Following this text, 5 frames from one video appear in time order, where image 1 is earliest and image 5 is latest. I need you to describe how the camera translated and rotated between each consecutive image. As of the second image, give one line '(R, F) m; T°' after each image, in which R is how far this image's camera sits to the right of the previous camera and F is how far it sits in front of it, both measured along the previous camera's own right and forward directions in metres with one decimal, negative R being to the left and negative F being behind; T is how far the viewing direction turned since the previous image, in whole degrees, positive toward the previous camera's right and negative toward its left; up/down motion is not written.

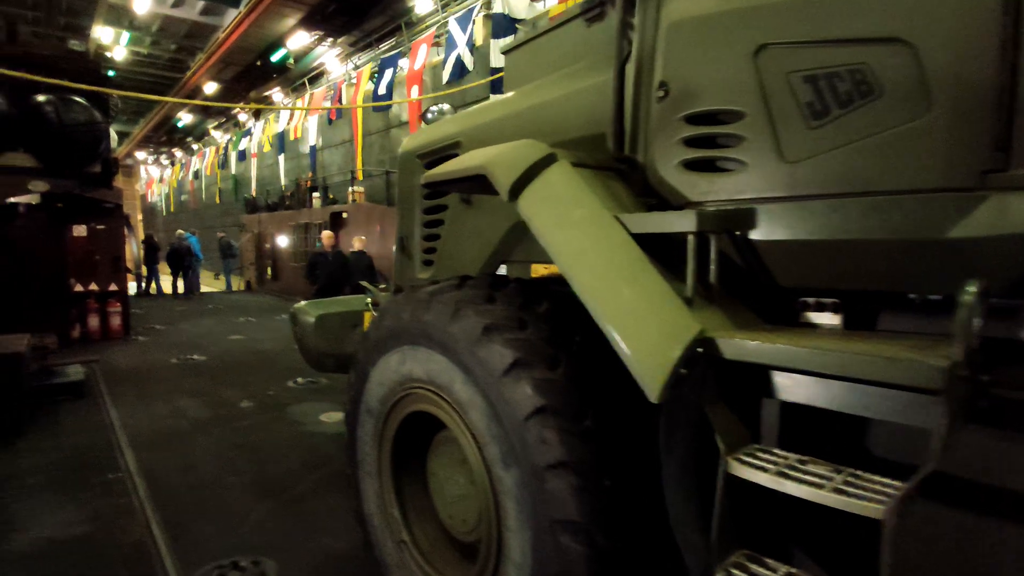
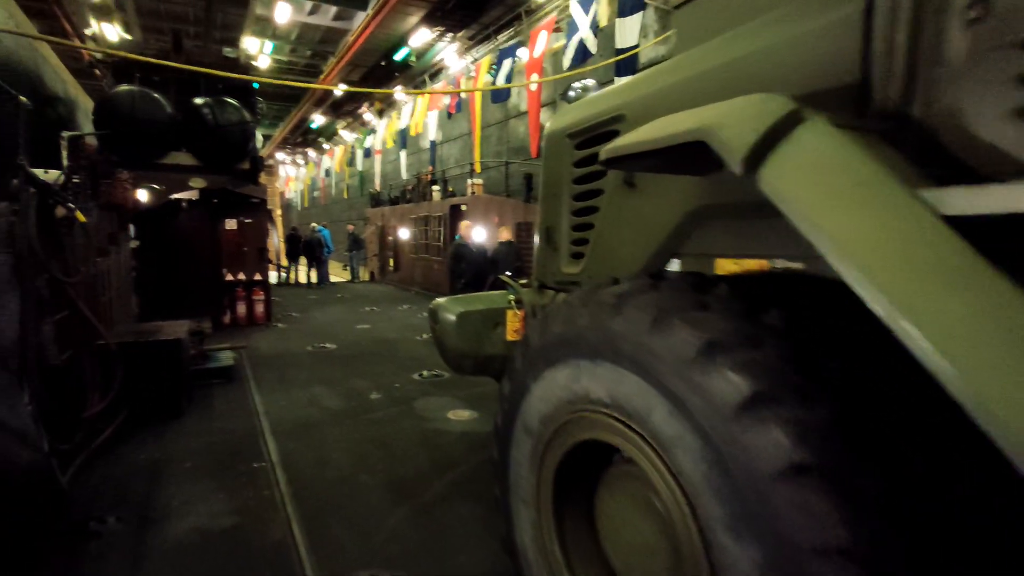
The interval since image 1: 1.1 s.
(-0.3, +0.3) m; -11°
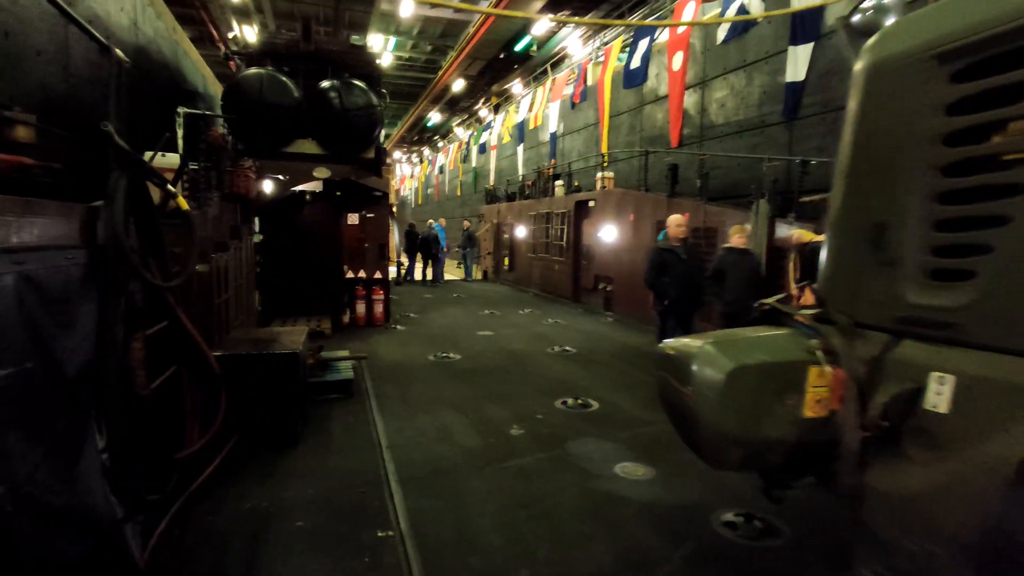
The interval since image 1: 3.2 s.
(-0.6, +1.0) m; -10°
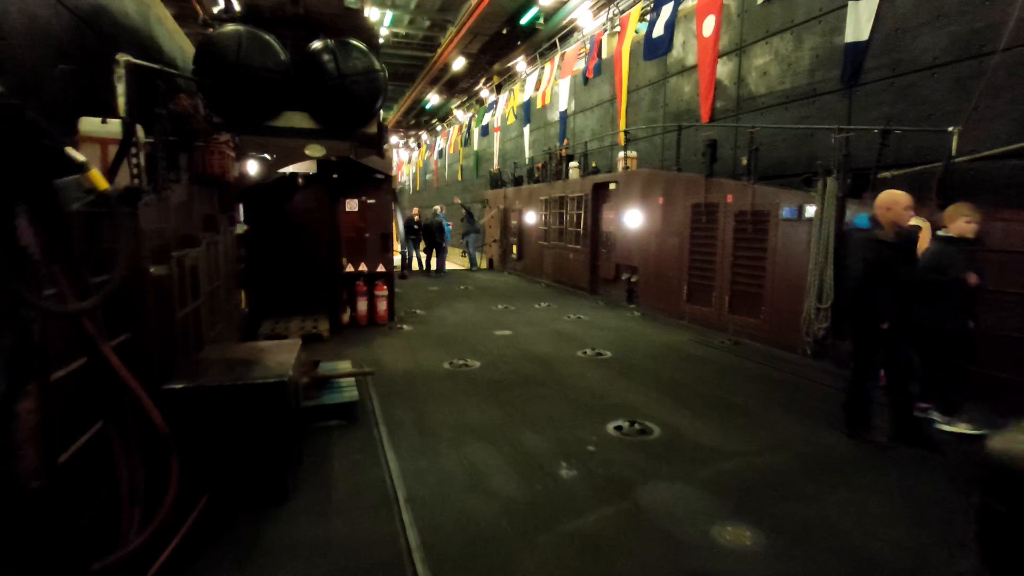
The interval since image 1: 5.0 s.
(-0.3, +0.9) m; 0°
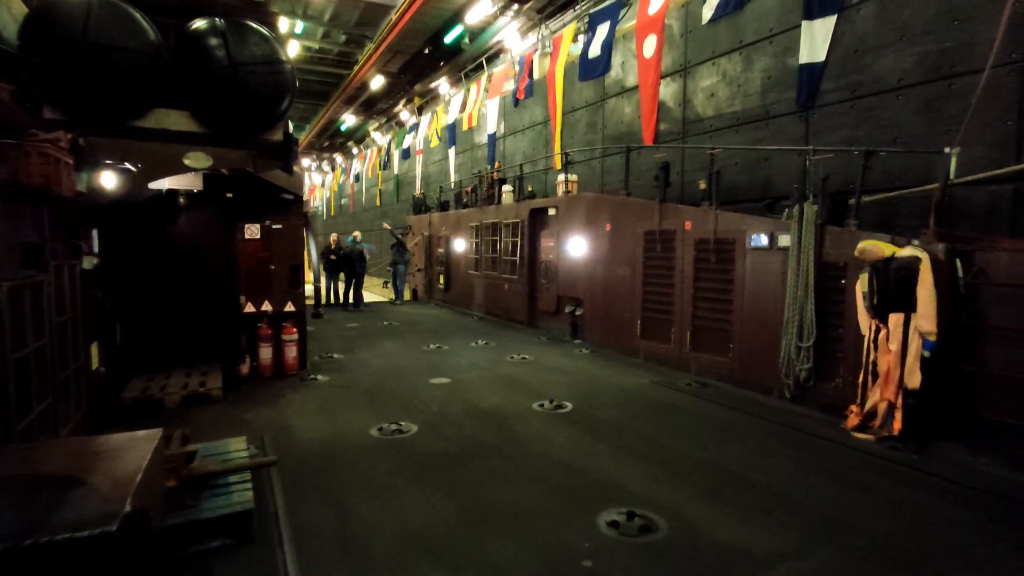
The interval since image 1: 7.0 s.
(-0.2, +1.0) m; +8°
